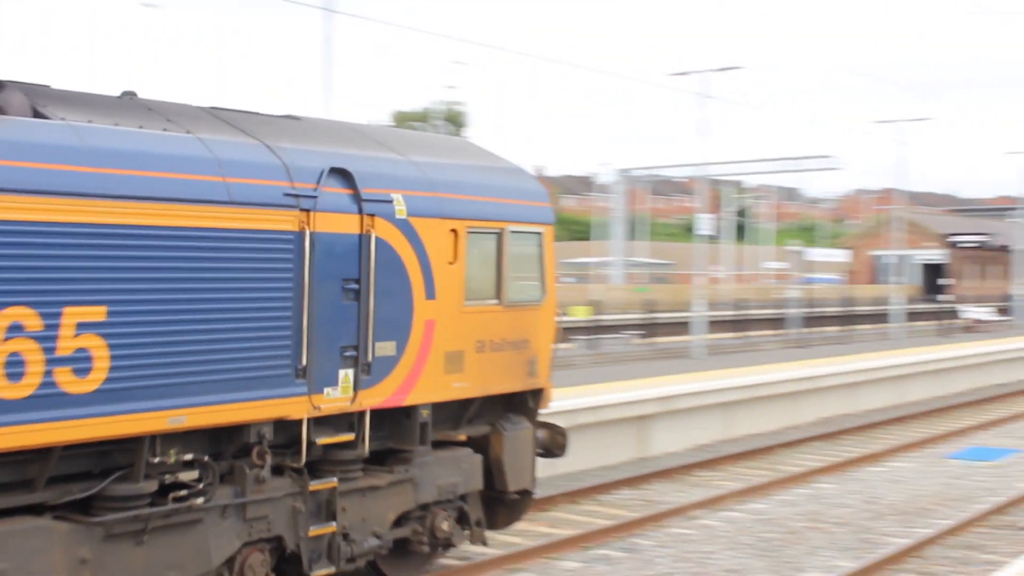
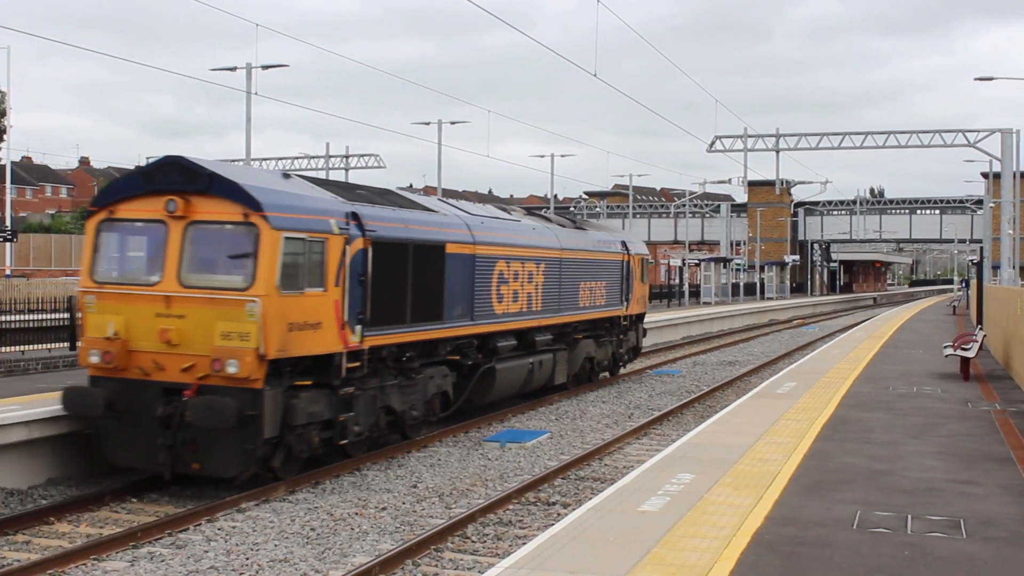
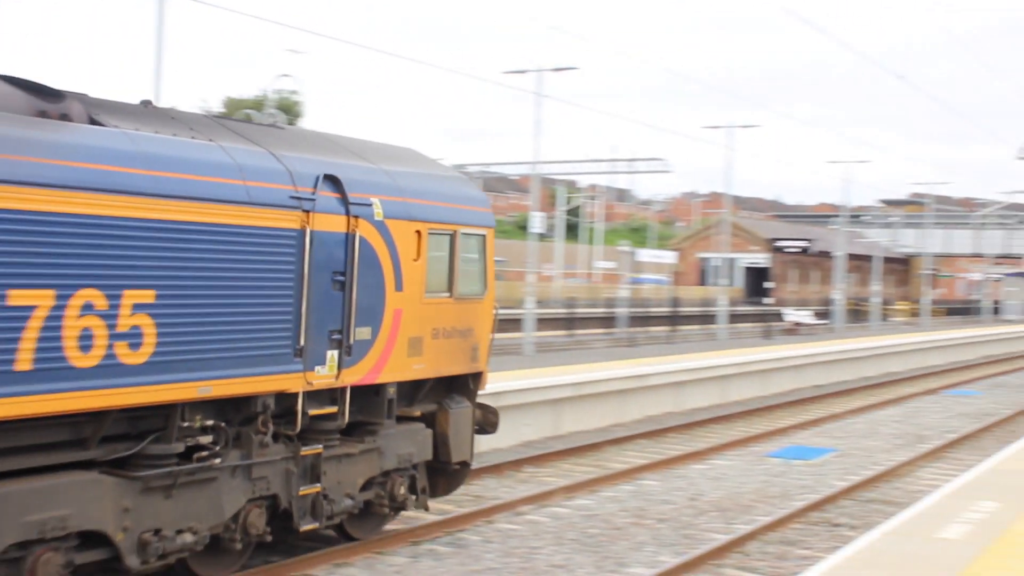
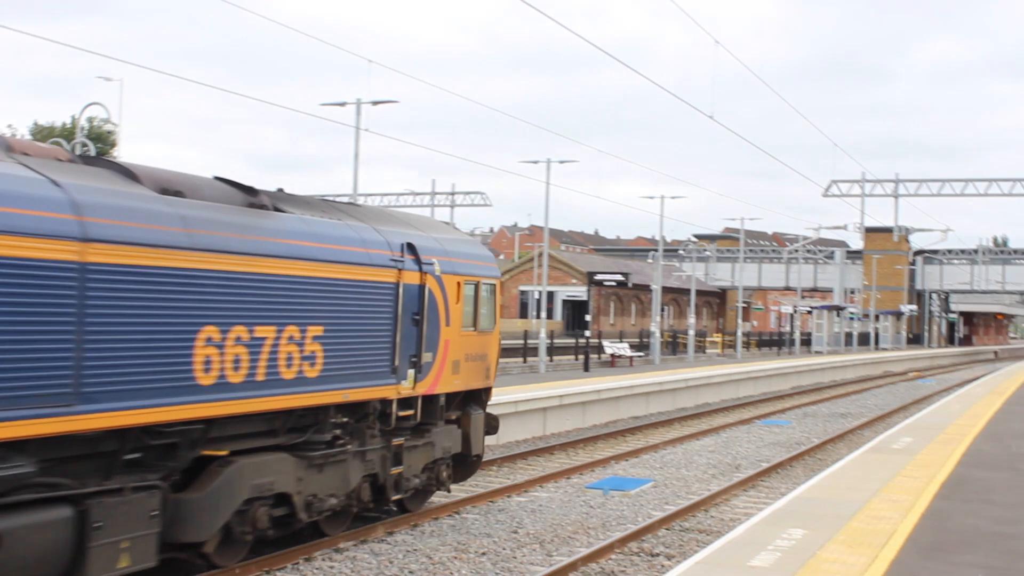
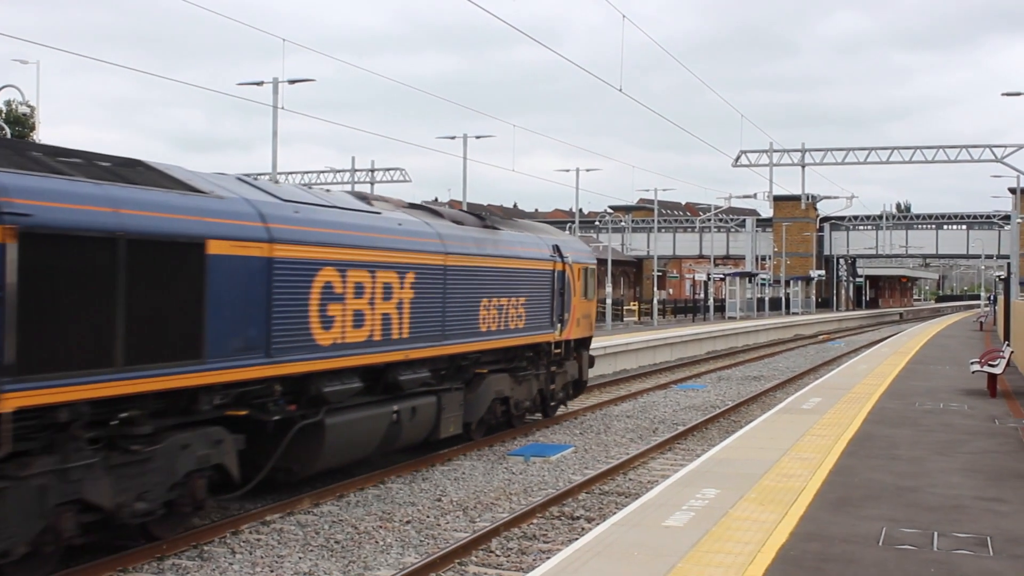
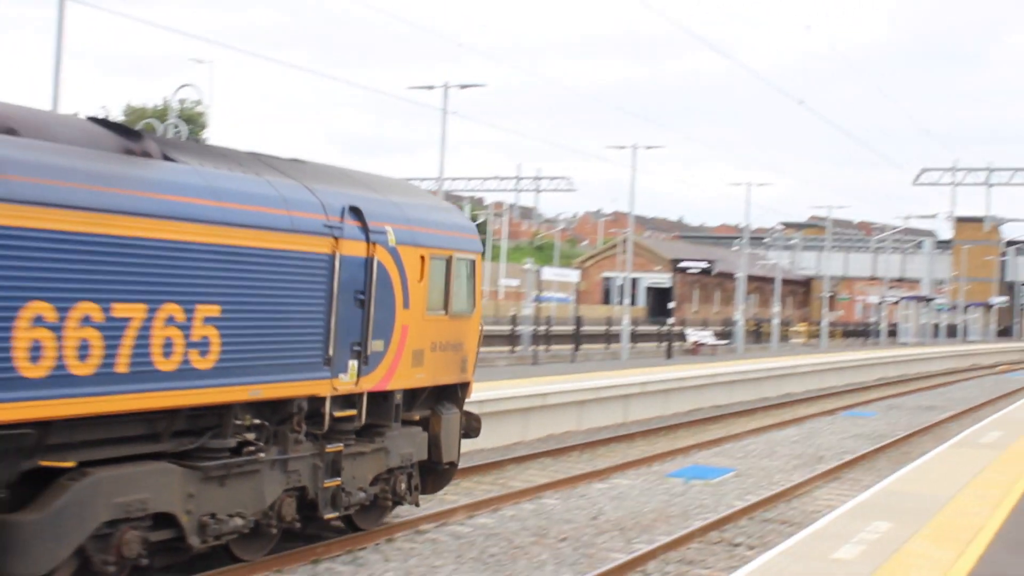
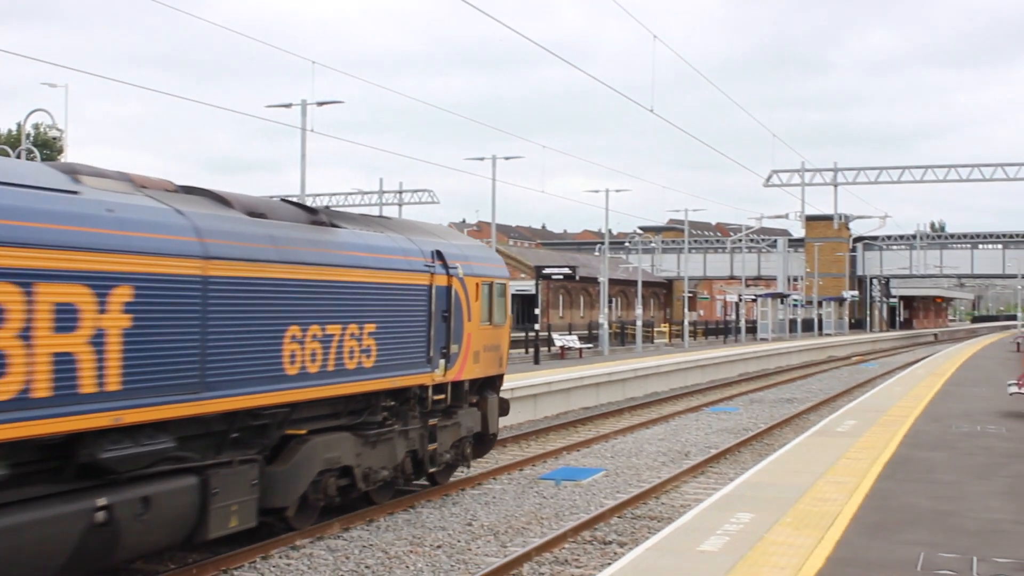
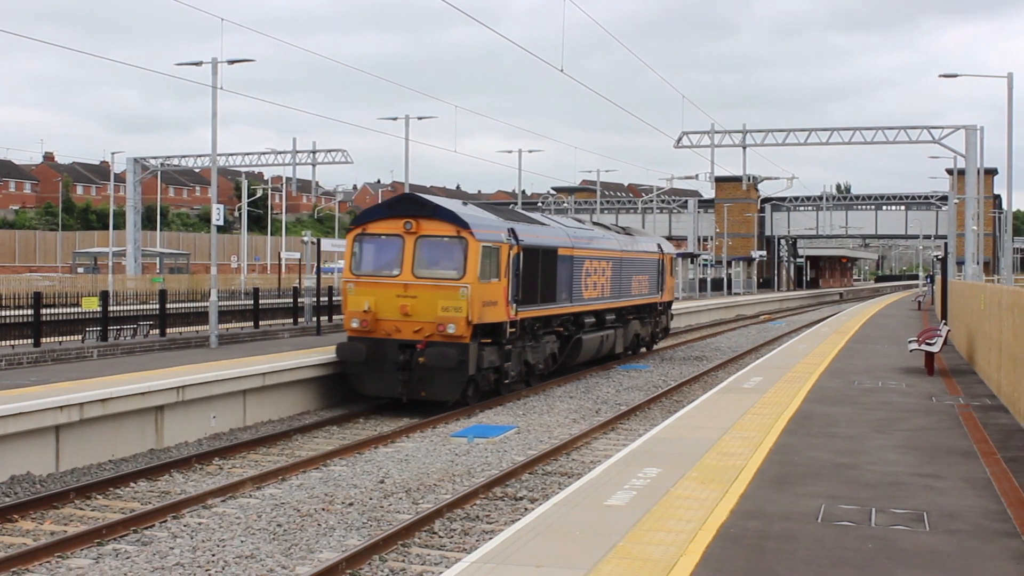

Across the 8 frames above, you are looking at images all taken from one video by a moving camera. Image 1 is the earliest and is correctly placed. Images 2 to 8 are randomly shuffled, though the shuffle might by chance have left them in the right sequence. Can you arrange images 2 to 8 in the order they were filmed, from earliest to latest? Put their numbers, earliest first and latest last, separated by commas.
3, 6, 4, 7, 5, 2, 8
